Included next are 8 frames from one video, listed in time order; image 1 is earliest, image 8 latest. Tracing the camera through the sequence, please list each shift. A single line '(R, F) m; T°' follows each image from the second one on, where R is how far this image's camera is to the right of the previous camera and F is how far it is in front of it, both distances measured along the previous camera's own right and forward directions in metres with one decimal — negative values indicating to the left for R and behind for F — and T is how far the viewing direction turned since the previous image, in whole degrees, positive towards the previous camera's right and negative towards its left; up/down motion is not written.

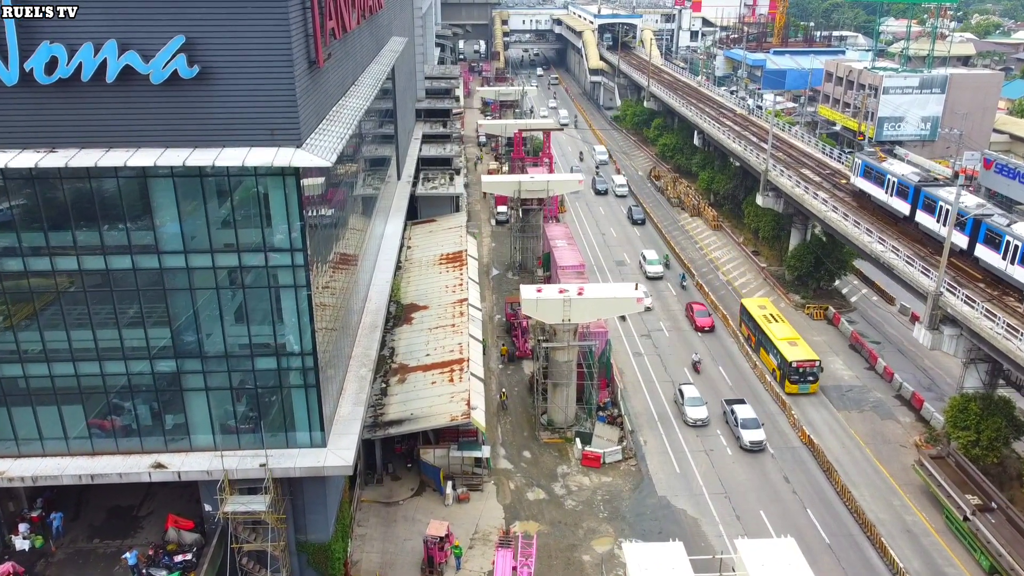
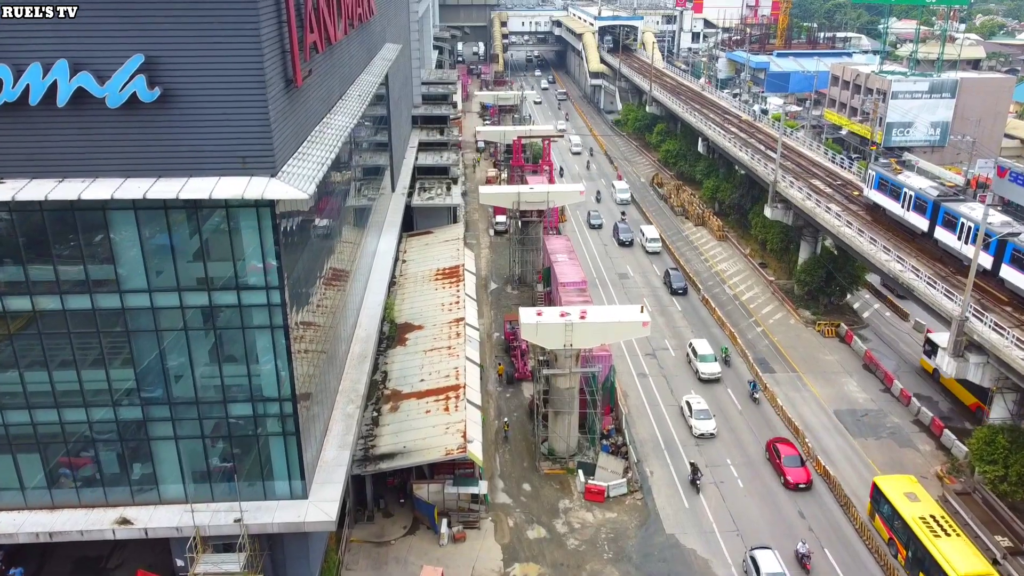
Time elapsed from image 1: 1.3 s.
(0.0, +1.5) m; 0°
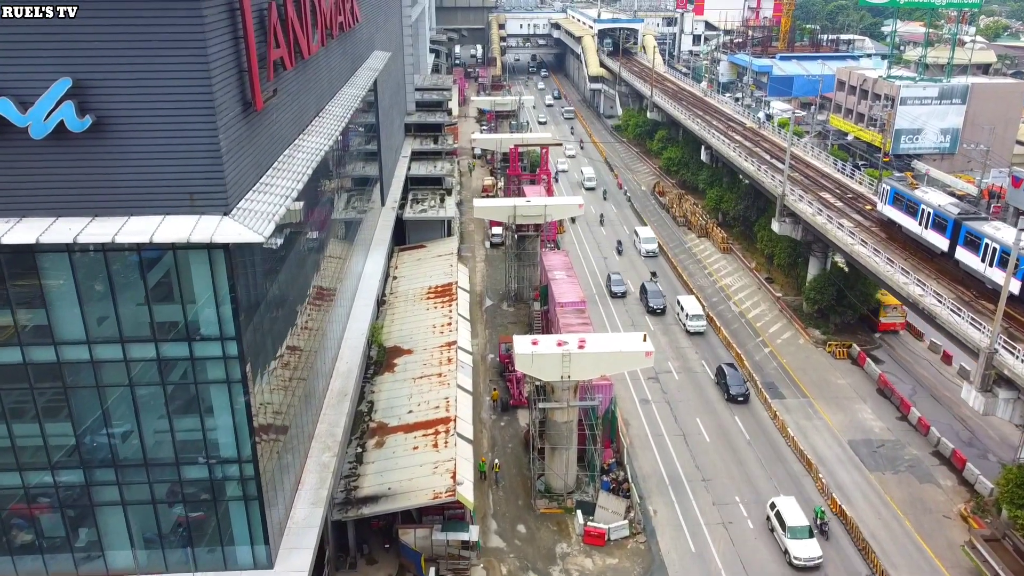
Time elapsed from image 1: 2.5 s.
(+0.2, +1.8) m; 0°
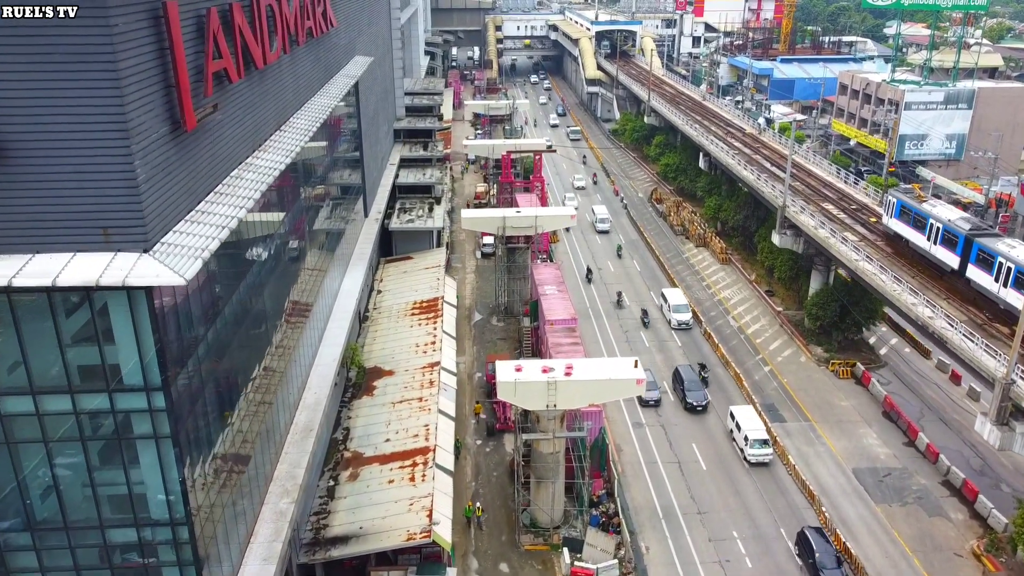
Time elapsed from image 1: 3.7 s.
(+0.6, +1.6) m; 0°
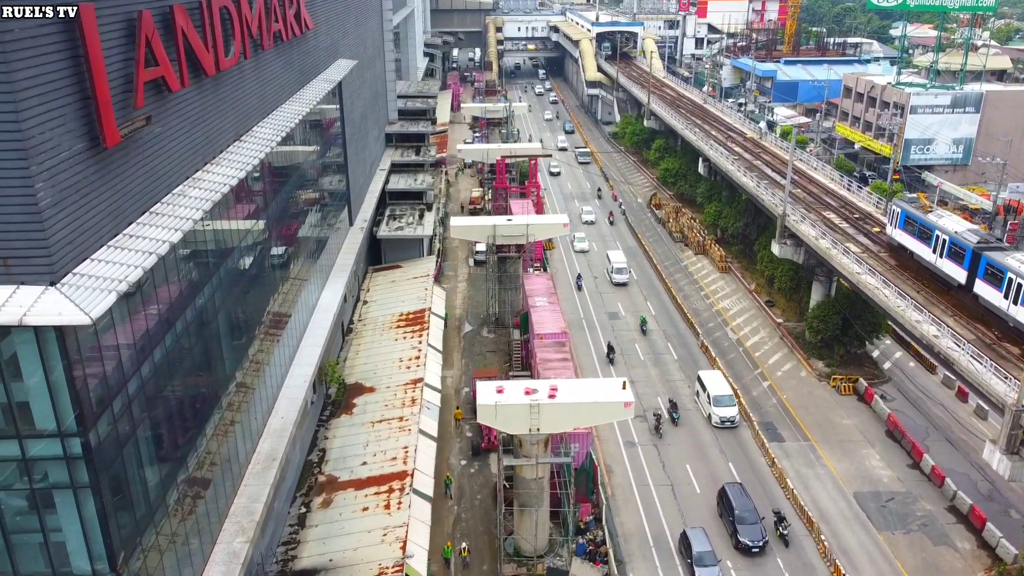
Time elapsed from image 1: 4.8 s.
(+0.7, +1.2) m; 0°
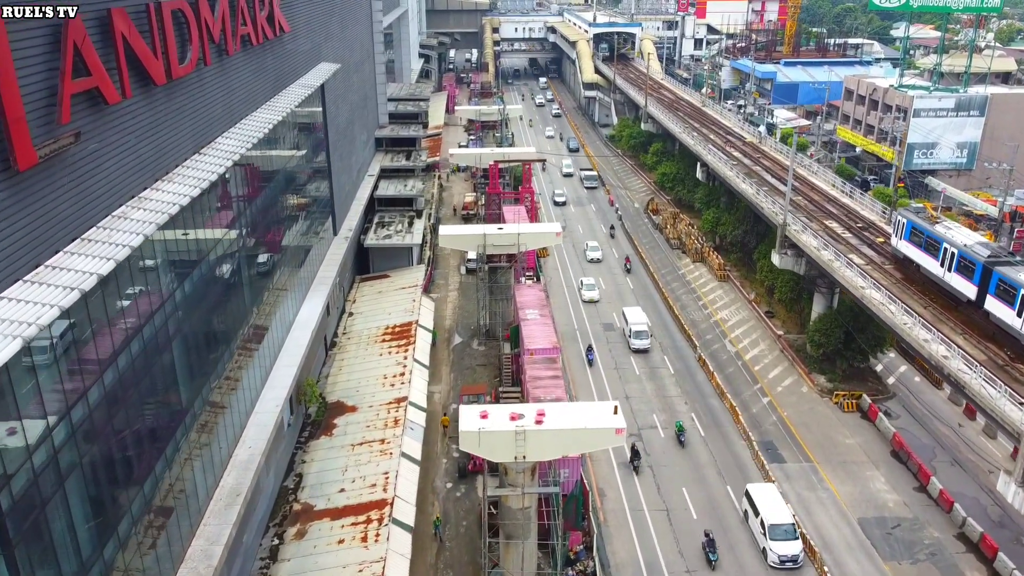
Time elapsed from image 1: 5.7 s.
(+0.4, +1.3) m; 0°
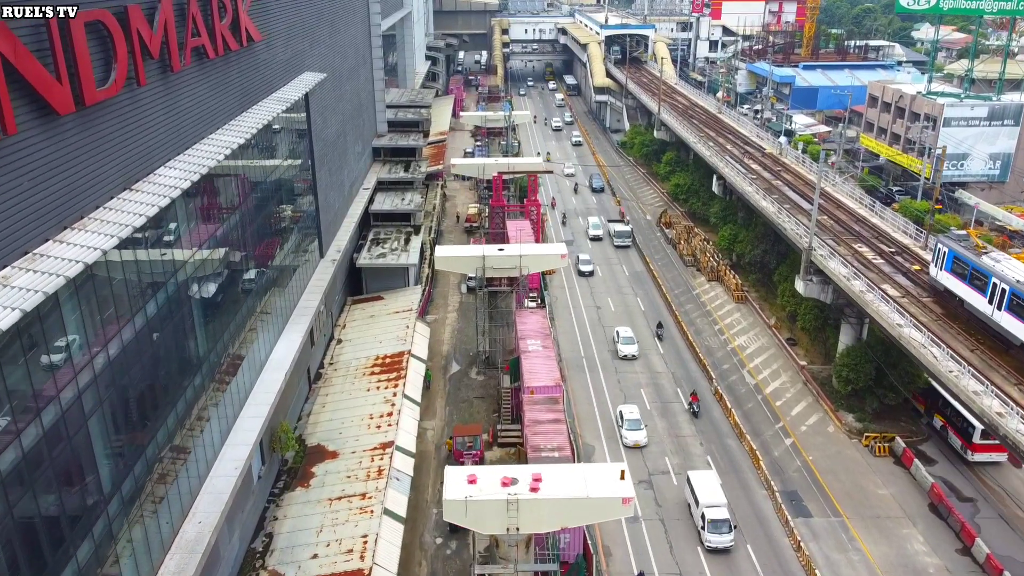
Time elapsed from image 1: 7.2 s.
(+0.4, +2.6) m; -1°
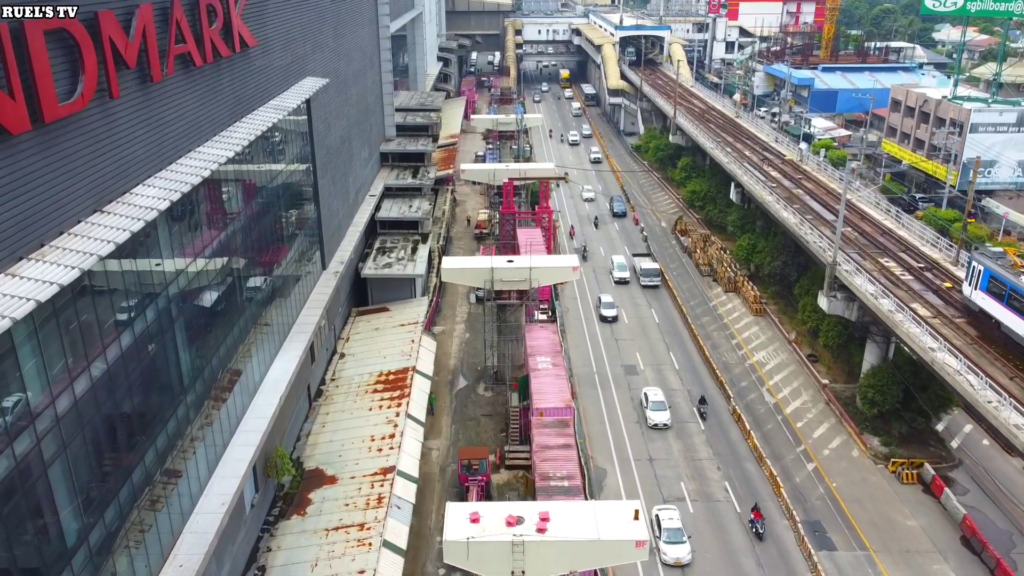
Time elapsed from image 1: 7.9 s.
(+0.1, +1.3) m; -1°
